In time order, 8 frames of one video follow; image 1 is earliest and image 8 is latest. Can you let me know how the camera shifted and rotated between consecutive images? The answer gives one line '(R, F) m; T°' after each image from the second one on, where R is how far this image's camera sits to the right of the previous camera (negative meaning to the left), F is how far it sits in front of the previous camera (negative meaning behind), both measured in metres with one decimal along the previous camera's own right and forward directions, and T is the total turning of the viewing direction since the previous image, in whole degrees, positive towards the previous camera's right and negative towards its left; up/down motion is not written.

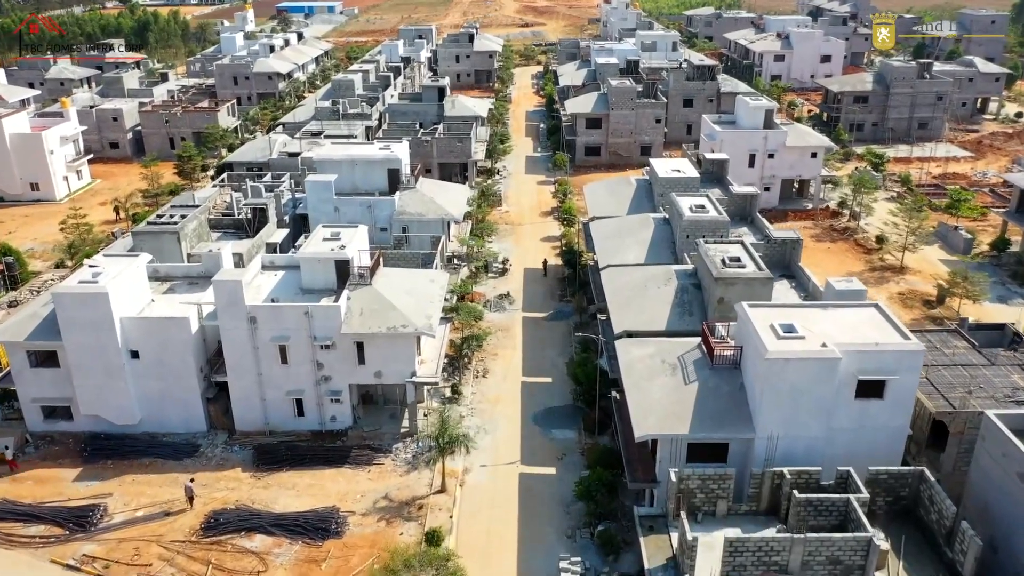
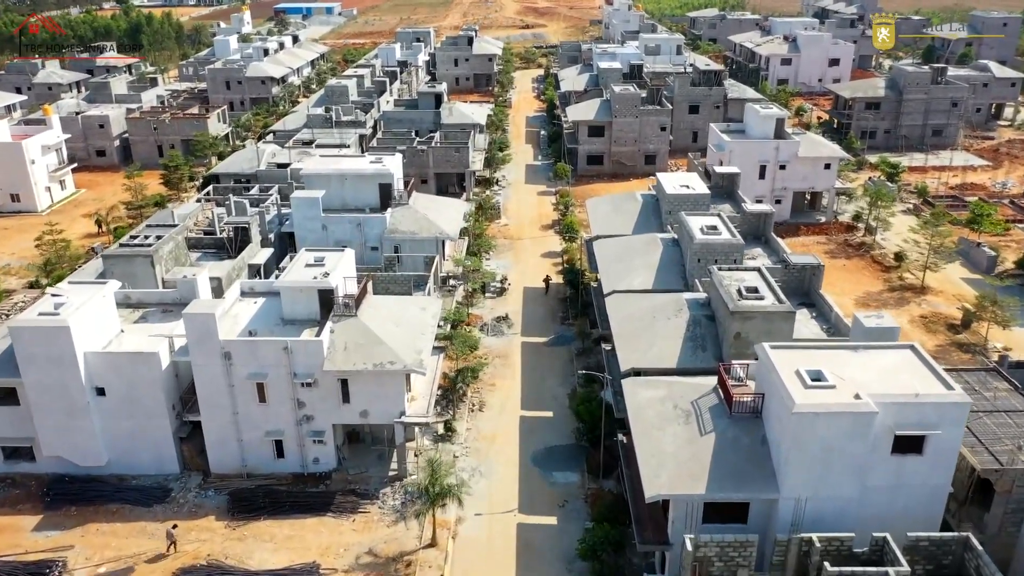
(+0.1, +2.3) m; 0°
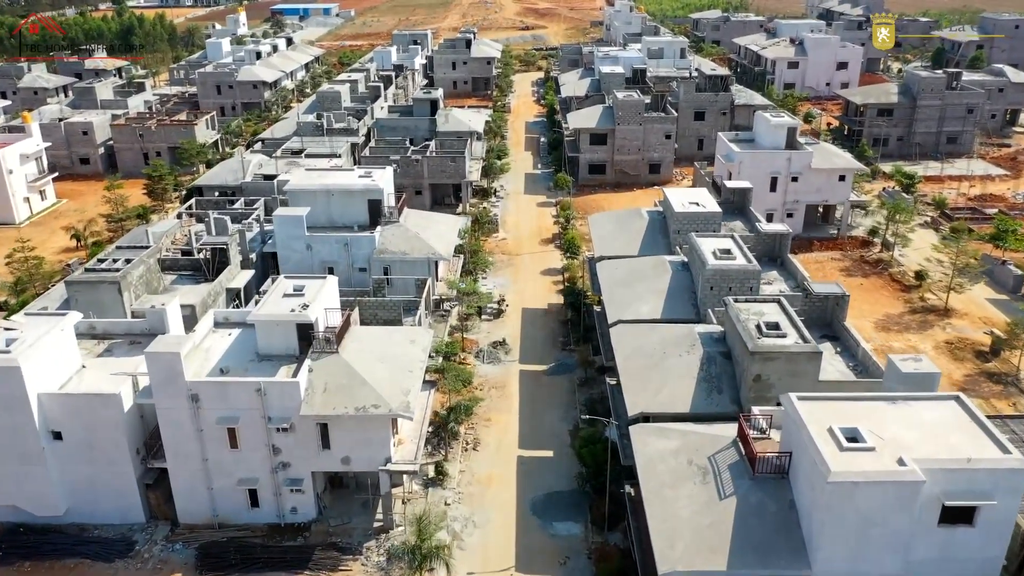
(+0.1, +2.4) m; 0°
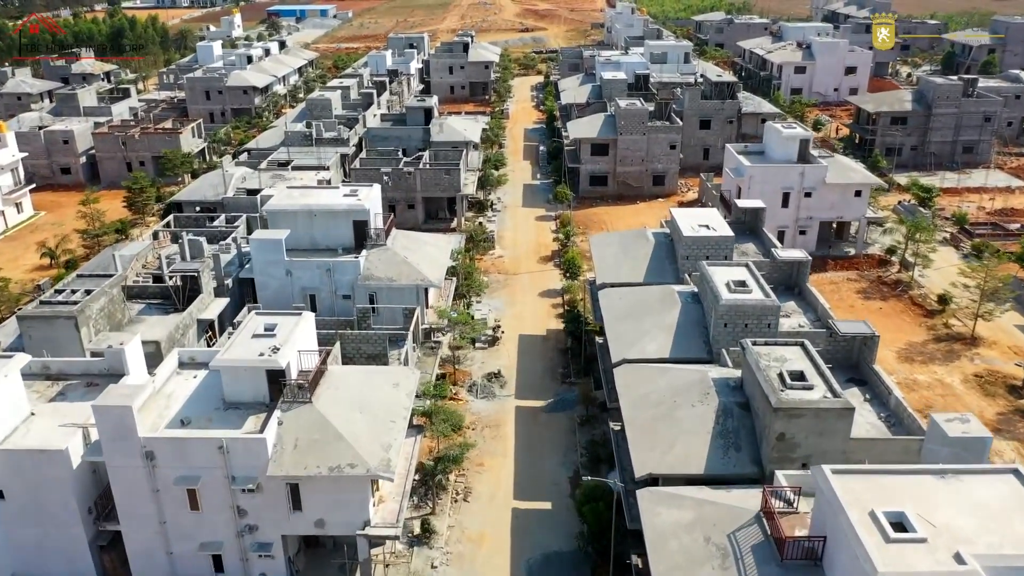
(+0.2, +2.6) m; 0°
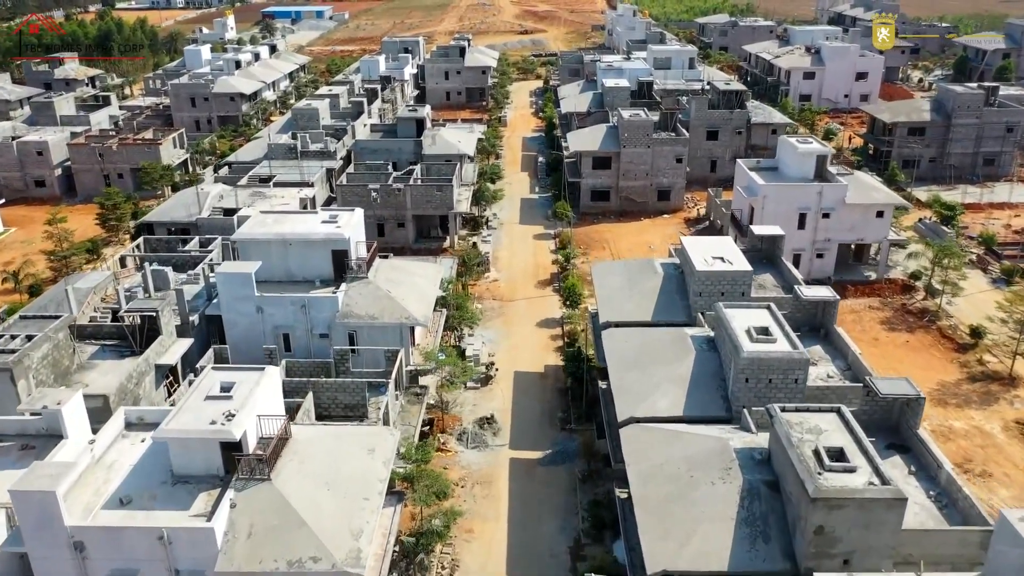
(+0.2, +3.1) m; 0°
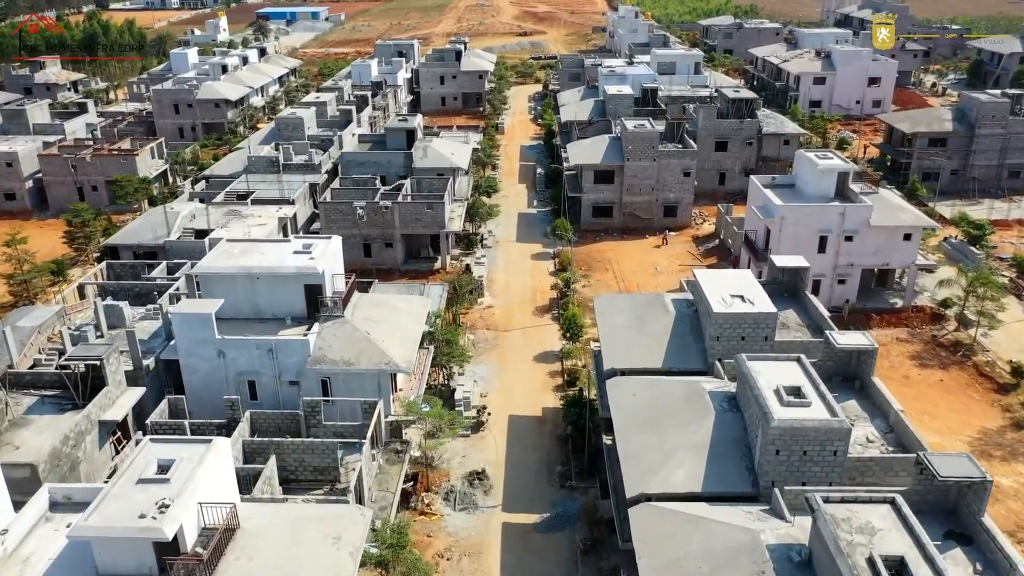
(+0.2, +3.3) m; 0°
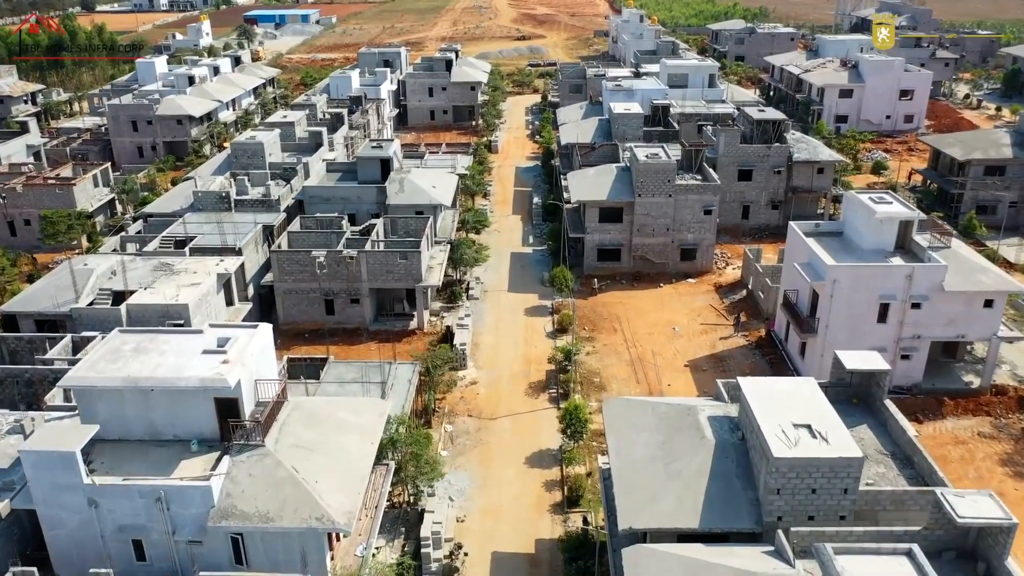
(+0.5, +7.3) m; 0°
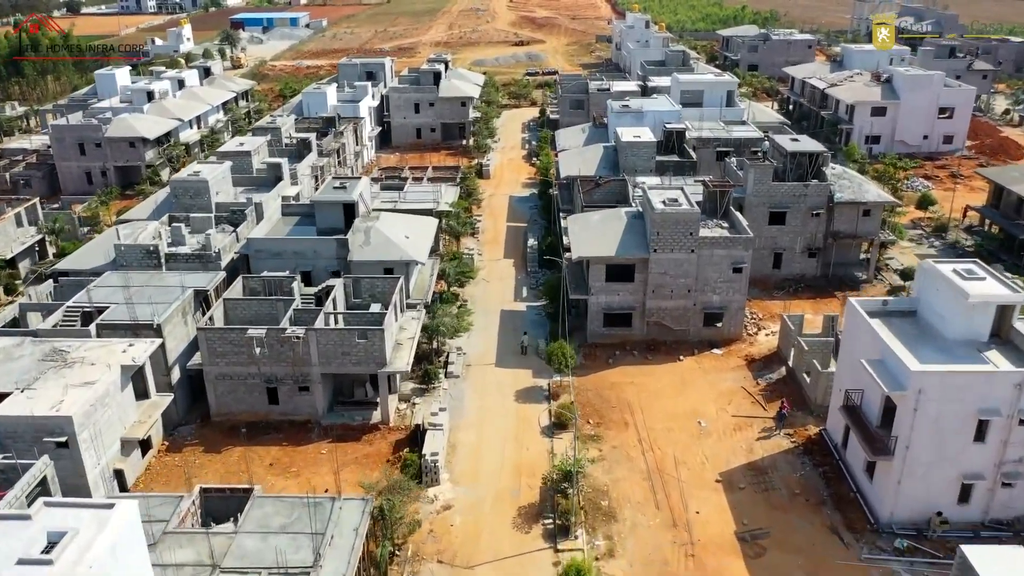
(+0.6, +7.4) m; 0°
